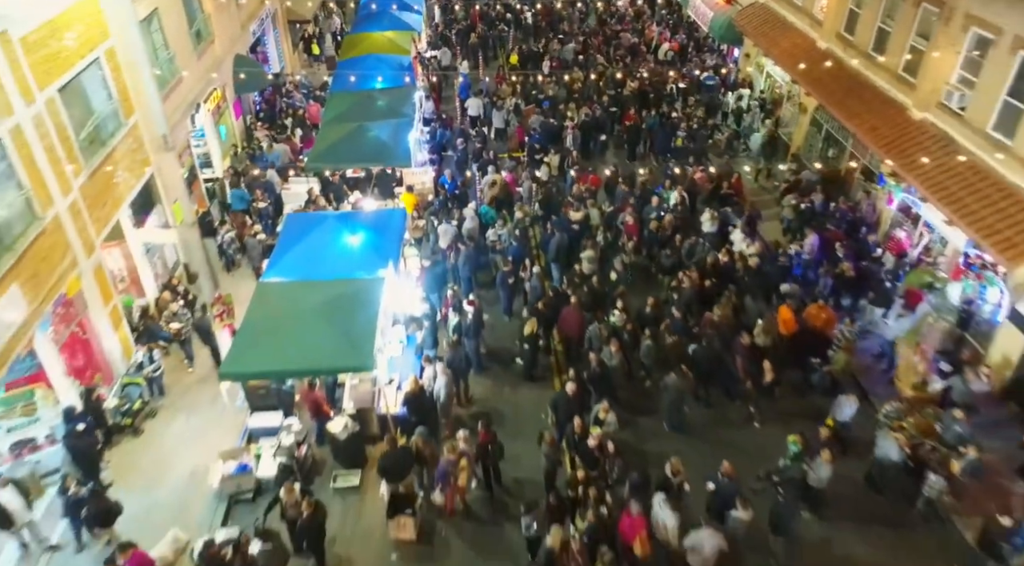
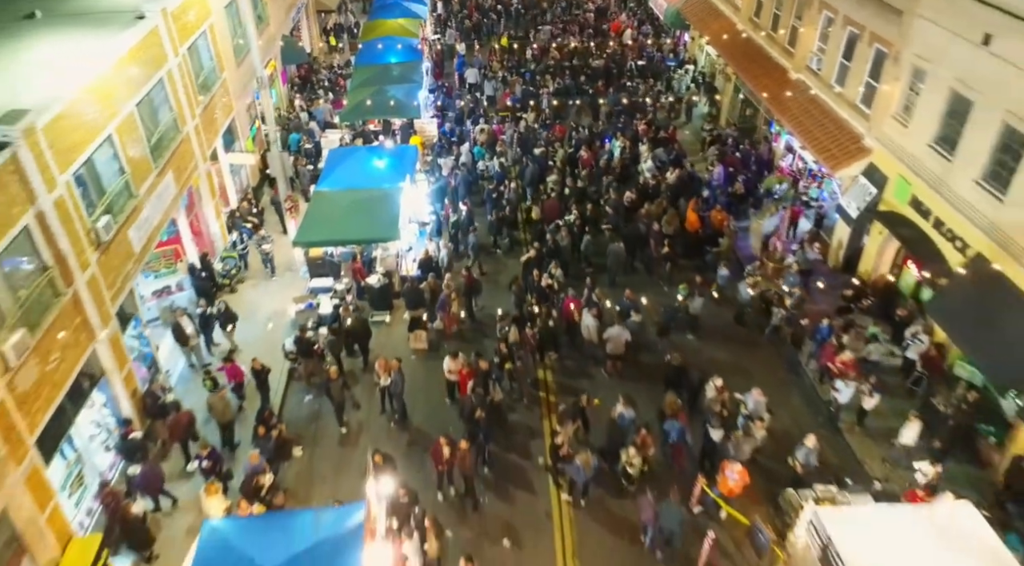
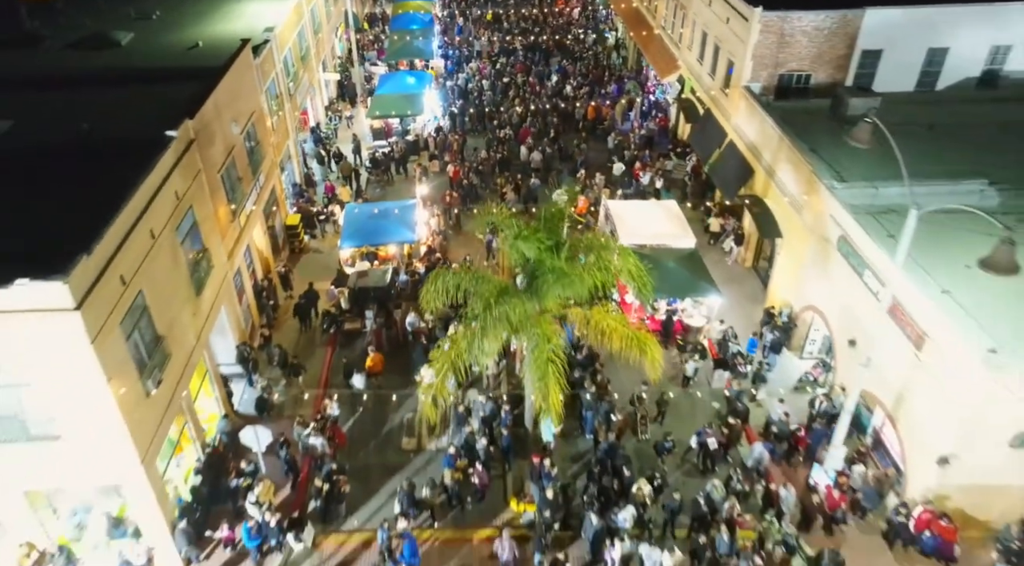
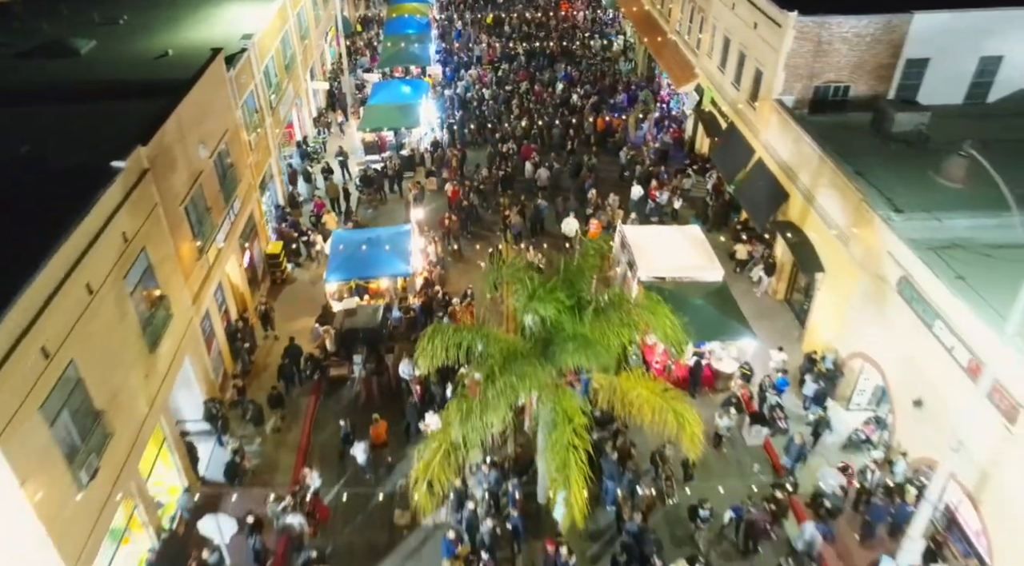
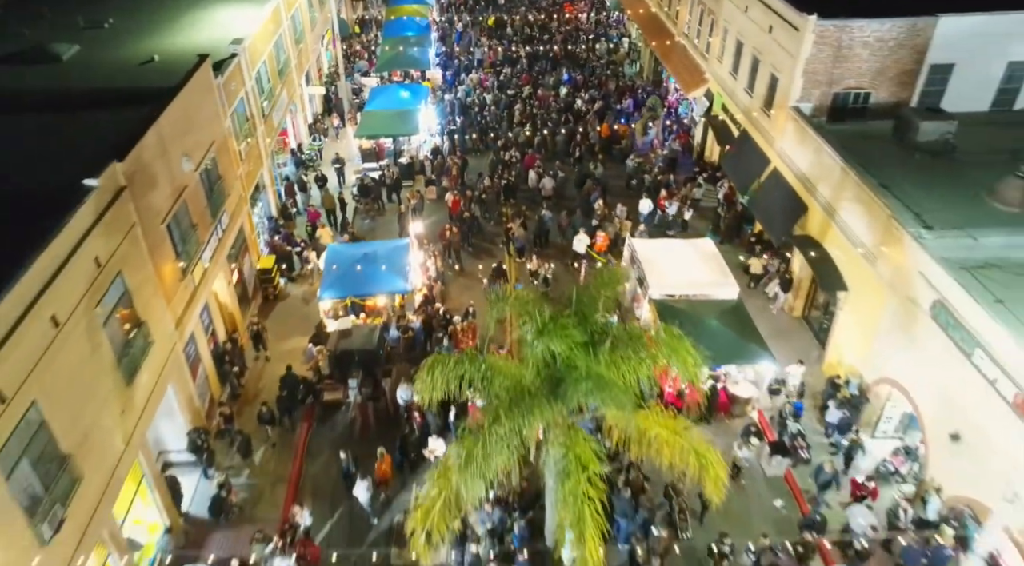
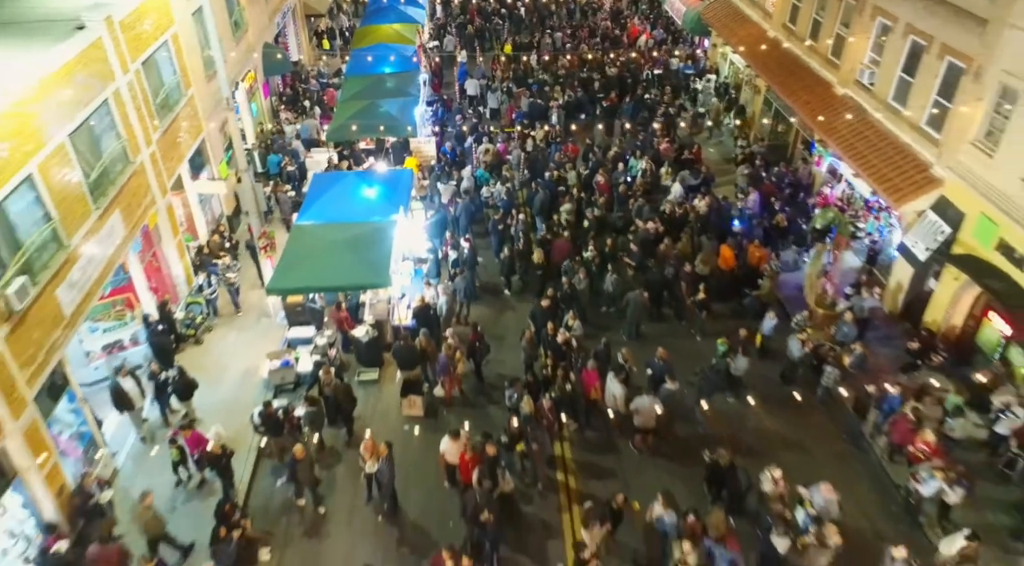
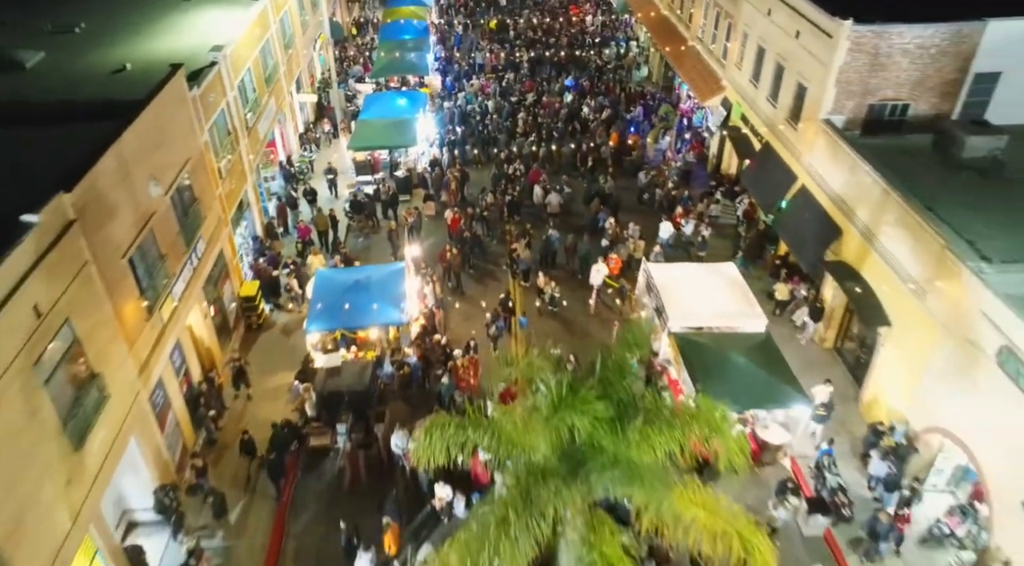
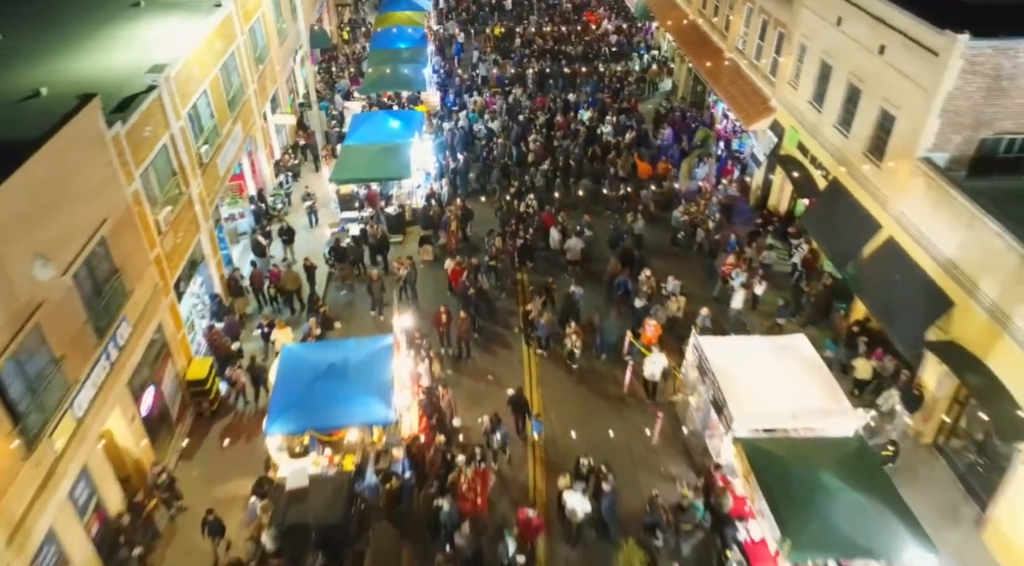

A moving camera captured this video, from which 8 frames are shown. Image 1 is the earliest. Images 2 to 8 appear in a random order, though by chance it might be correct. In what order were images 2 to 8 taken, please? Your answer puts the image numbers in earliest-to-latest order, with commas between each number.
6, 2, 8, 7, 5, 4, 3
